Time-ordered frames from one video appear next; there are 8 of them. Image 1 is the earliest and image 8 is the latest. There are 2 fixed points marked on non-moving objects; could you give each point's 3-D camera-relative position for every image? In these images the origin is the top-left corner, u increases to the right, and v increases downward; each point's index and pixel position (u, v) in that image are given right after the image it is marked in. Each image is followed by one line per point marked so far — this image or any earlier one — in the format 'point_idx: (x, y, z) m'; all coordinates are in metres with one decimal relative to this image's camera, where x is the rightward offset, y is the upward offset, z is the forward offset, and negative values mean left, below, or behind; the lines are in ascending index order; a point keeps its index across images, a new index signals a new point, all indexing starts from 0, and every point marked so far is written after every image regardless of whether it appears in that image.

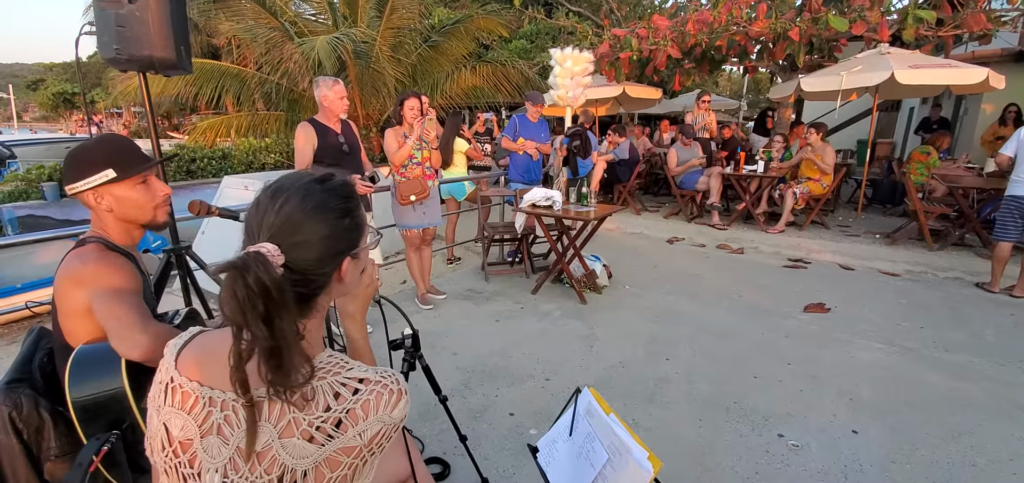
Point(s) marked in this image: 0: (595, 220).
0: (+0.8, +0.2, +4.7) m
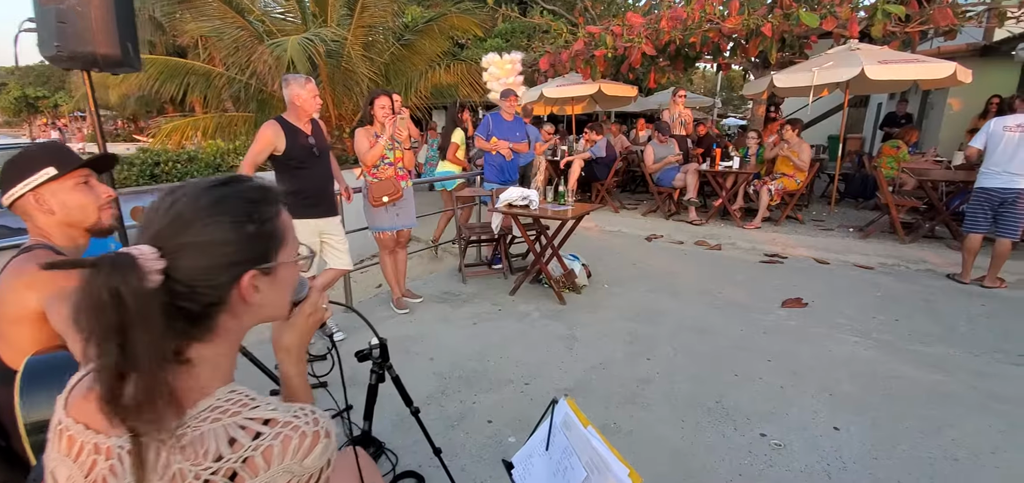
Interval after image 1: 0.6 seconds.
0: (+0.6, +0.2, +4.6) m
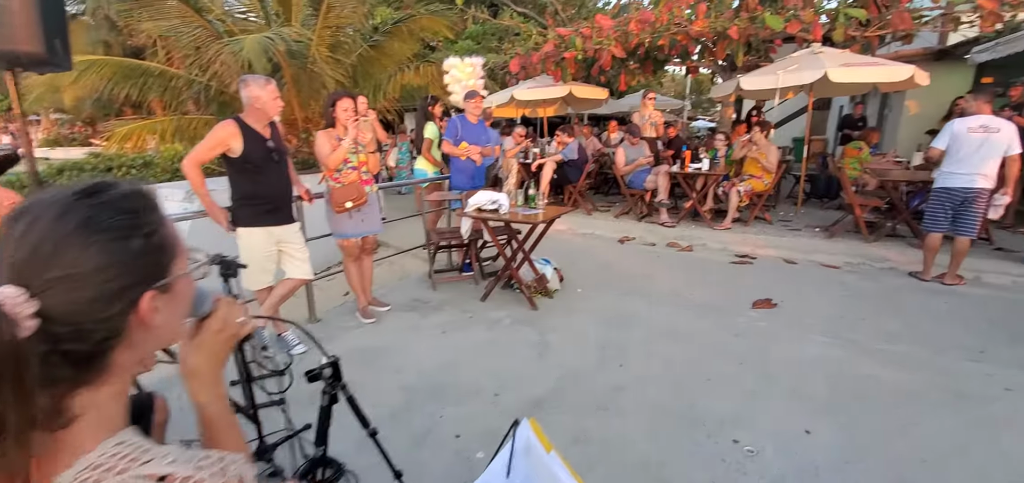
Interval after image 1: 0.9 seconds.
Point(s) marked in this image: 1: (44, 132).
0: (+0.3, +0.2, +4.5) m
1: (-17.5, +4.1, +18.5) m
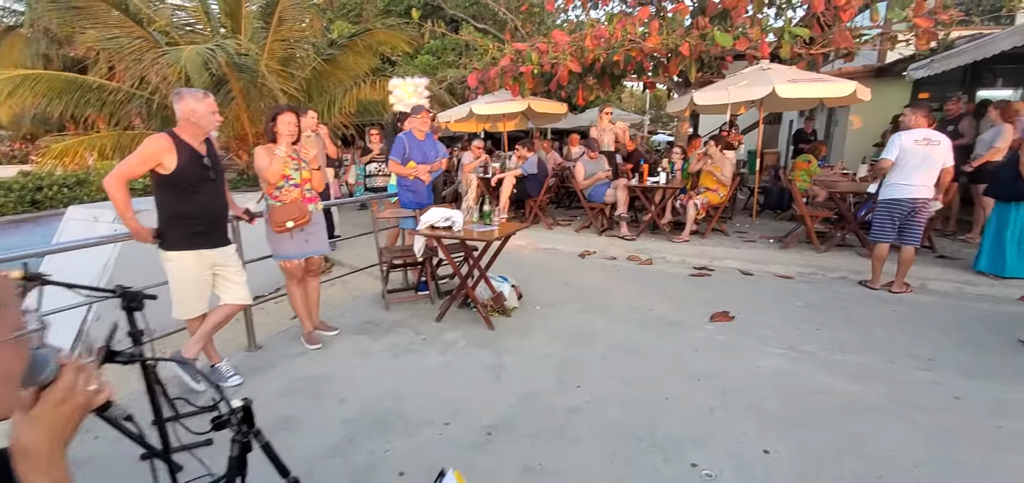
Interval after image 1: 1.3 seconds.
0: (-0.1, 0.0, +4.4) m
1: (-18.8, +3.2, +17.3) m
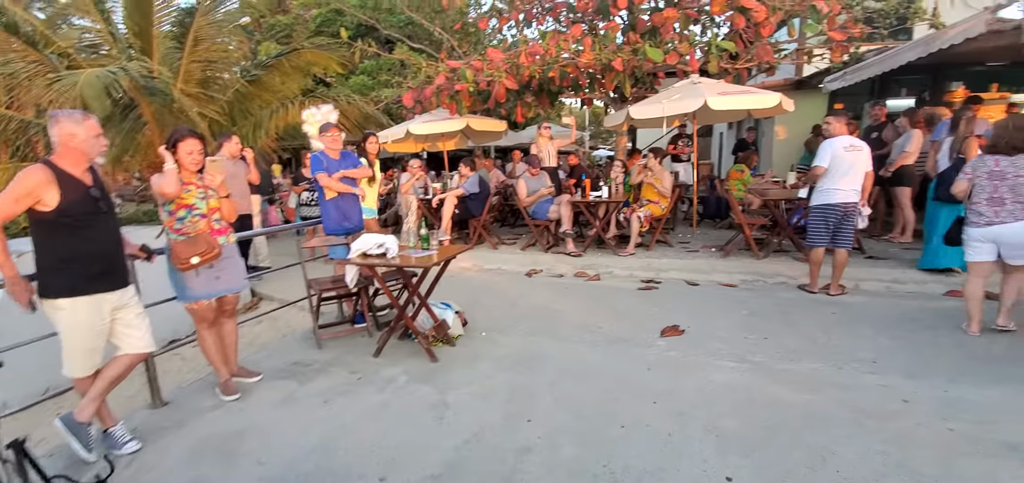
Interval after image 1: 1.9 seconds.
0: (-0.6, -0.2, +4.1) m
1: (-20.7, +1.6, +15.1) m
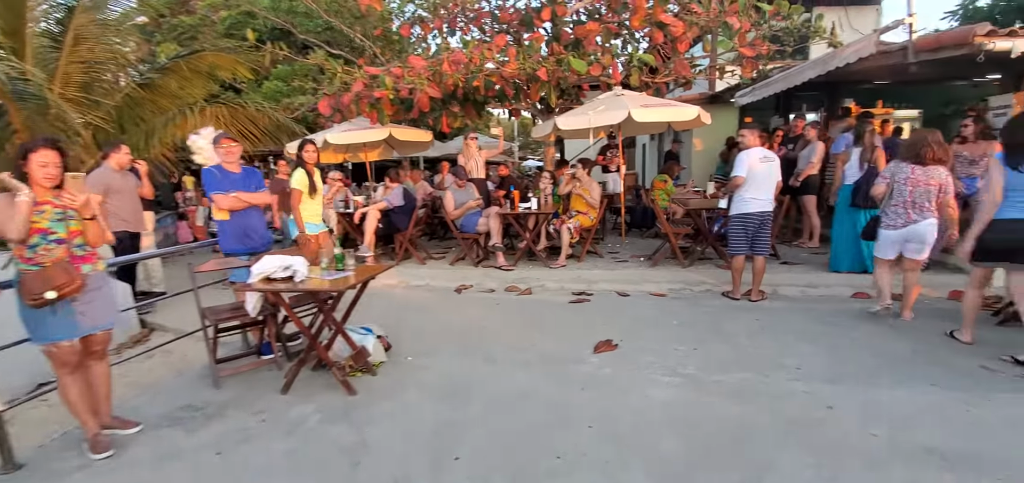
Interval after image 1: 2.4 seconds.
0: (-1.2, -0.3, +3.7) m
1: (-22.6, +0.7, +11.9) m
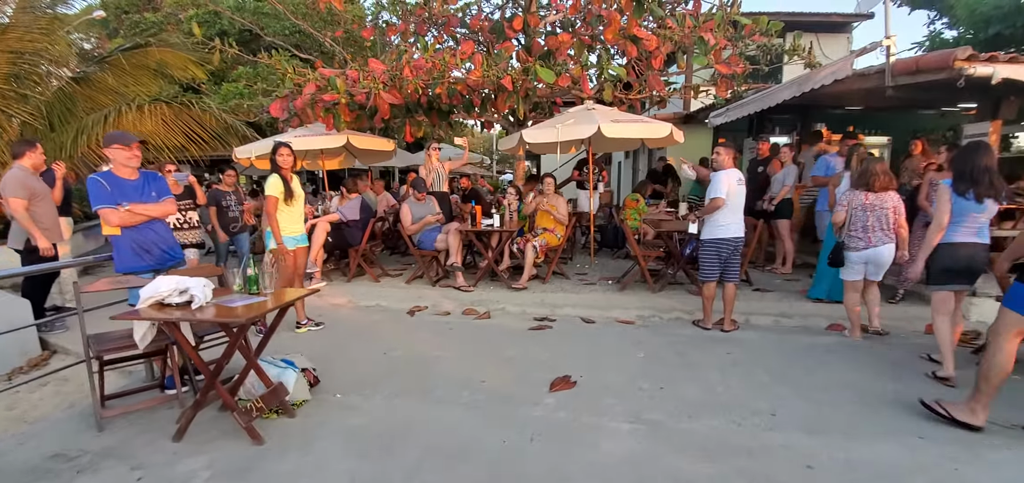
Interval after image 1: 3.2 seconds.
0: (-1.6, -0.5, +3.2) m
1: (-23.3, +1.0, +10.4) m
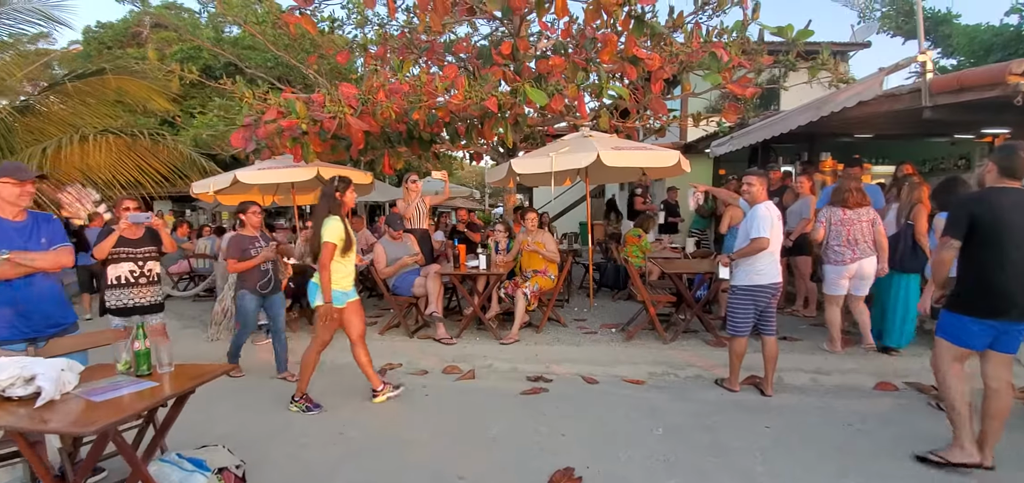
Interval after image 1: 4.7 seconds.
0: (-1.6, -0.8, +2.3) m
1: (-23.5, 0.0, +9.3) m
